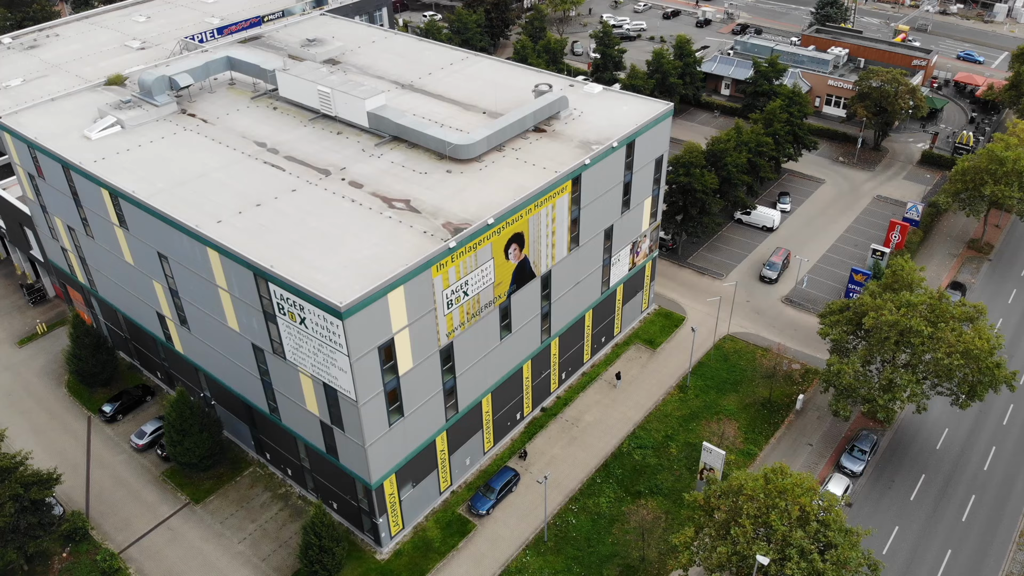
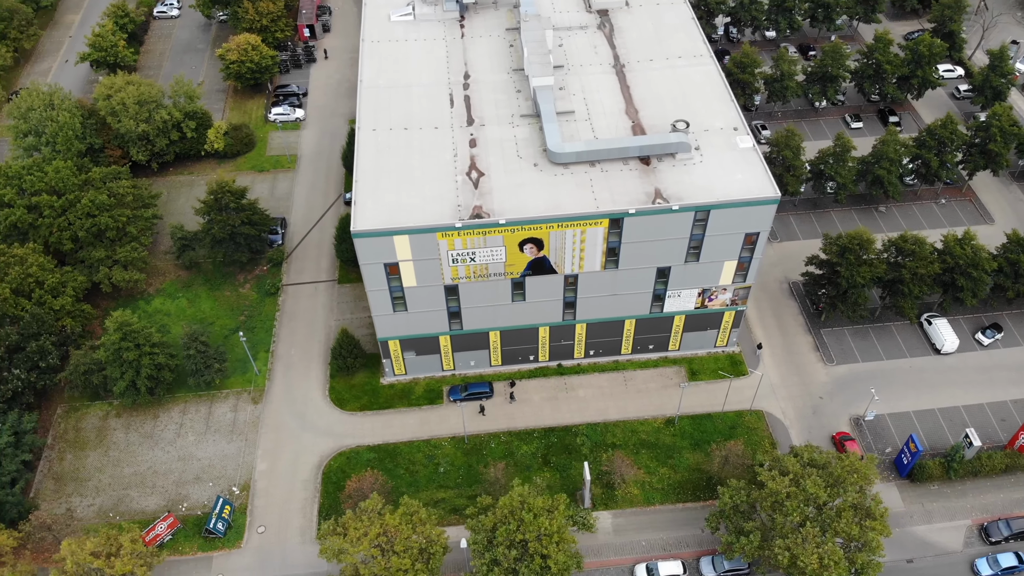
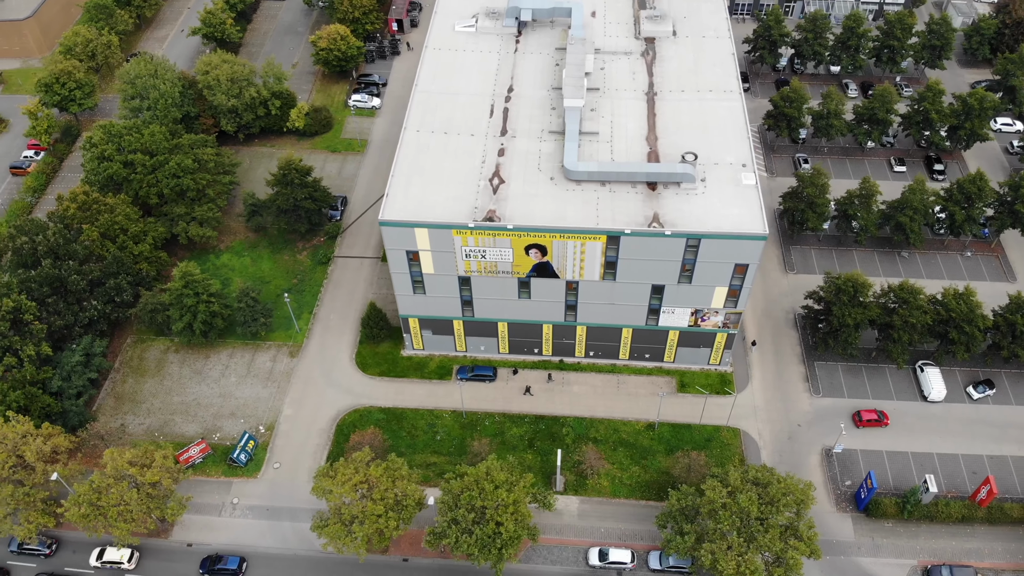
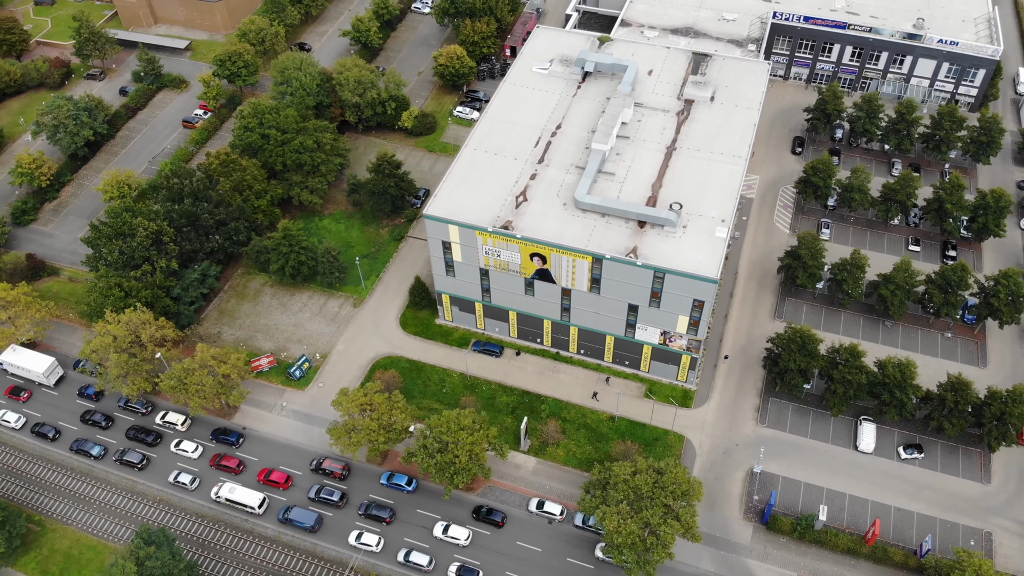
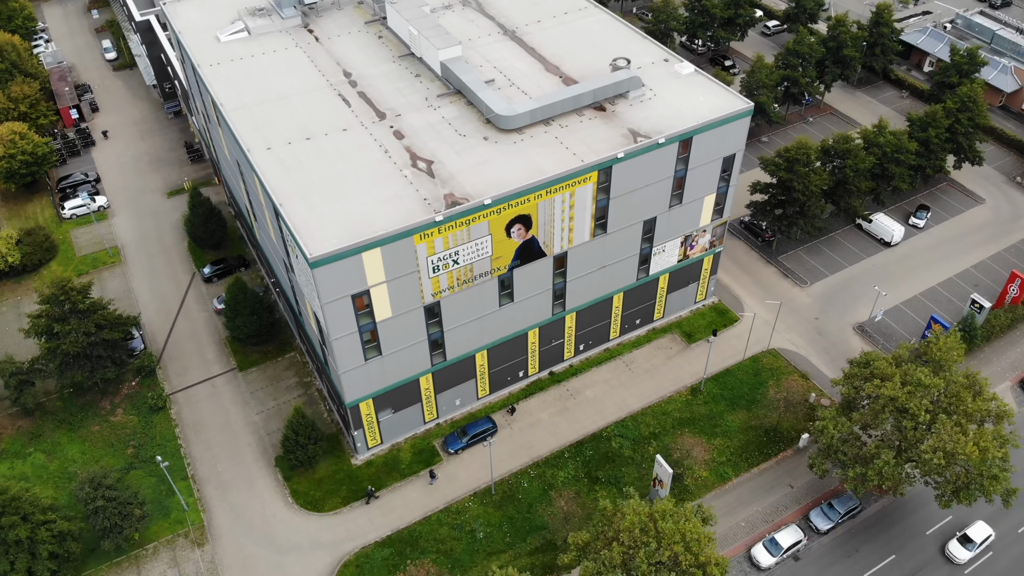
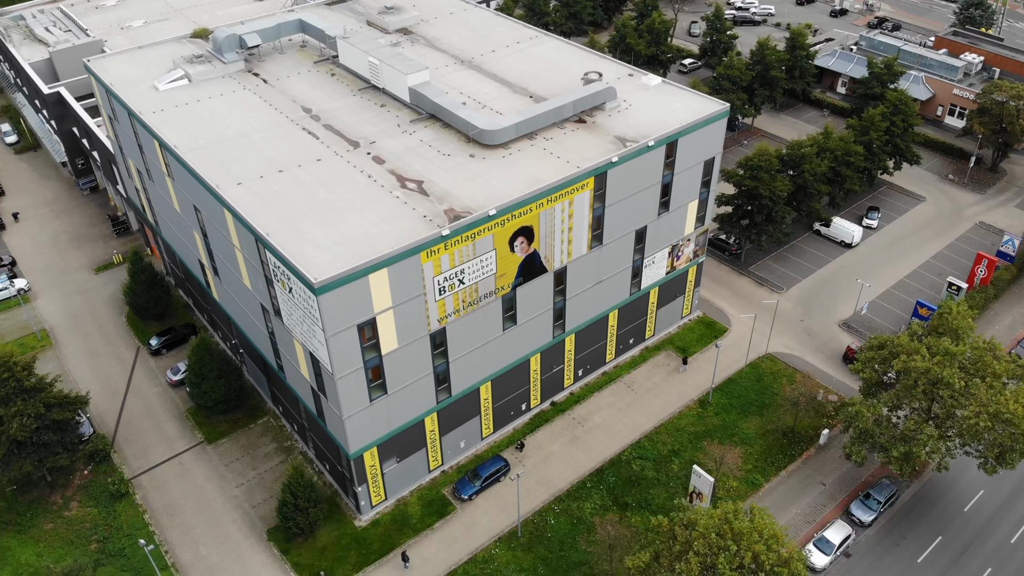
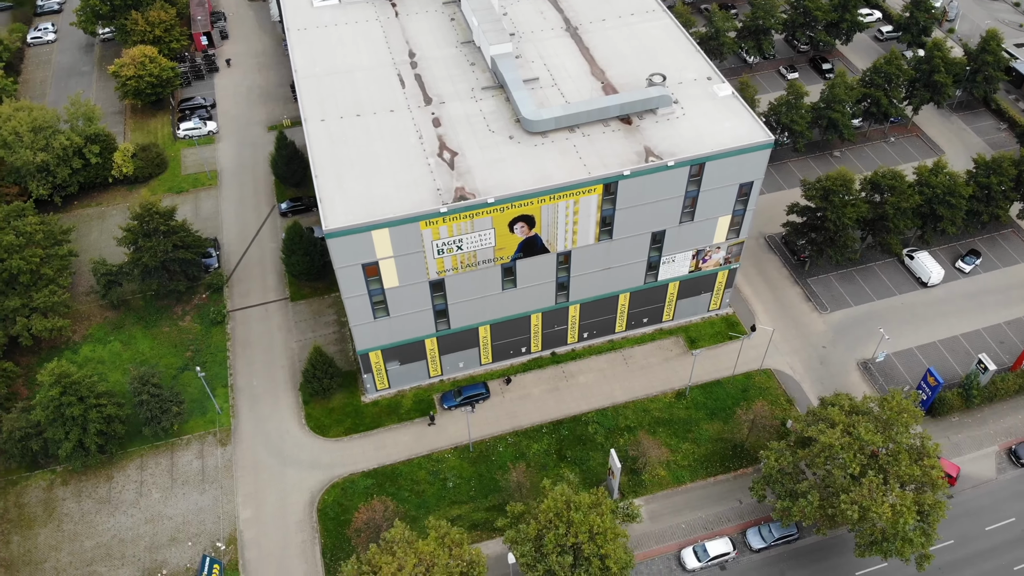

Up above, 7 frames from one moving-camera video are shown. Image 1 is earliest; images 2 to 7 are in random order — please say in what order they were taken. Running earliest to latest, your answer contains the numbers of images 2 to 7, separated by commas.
6, 5, 7, 2, 3, 4
